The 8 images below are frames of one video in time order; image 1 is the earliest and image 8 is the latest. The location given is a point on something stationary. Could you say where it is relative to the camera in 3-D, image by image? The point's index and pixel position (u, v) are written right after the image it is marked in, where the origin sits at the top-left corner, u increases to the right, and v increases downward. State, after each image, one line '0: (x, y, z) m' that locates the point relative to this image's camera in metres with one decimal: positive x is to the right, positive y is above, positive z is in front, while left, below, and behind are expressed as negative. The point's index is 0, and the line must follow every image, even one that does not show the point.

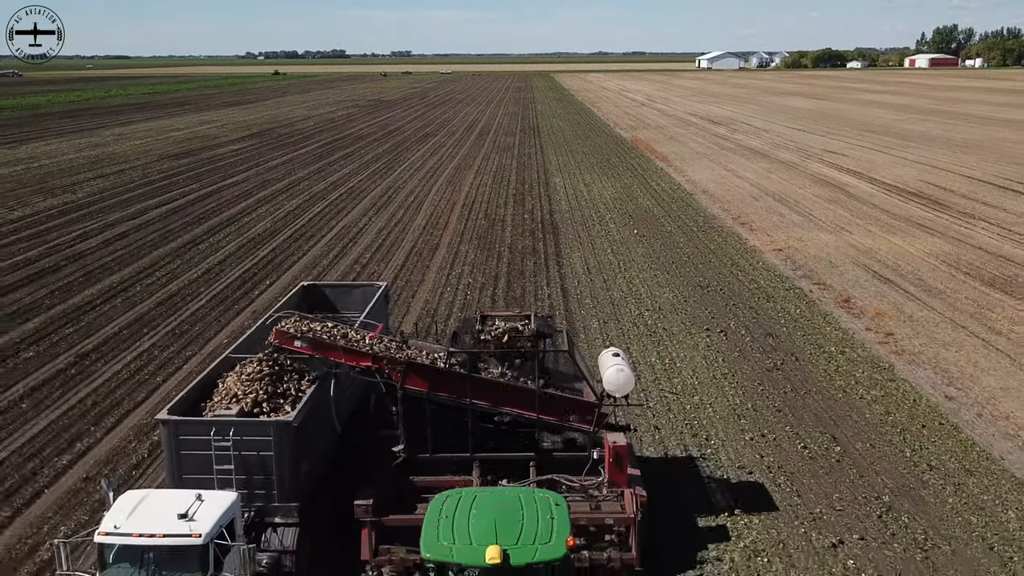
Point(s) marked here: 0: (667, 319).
0: (+2.4, -0.5, +14.0) m
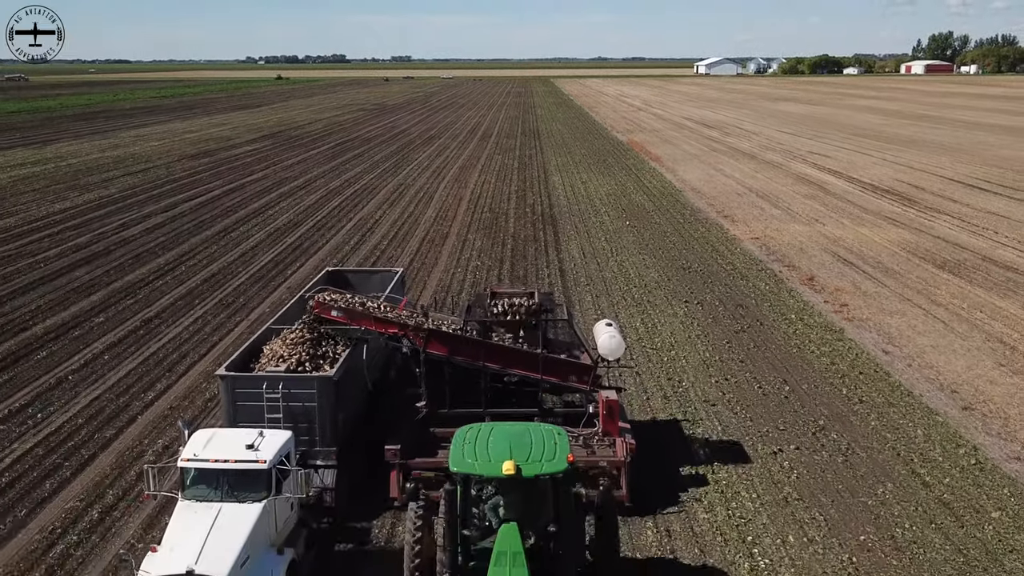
0: (+2.5, -0.1, +16.0) m
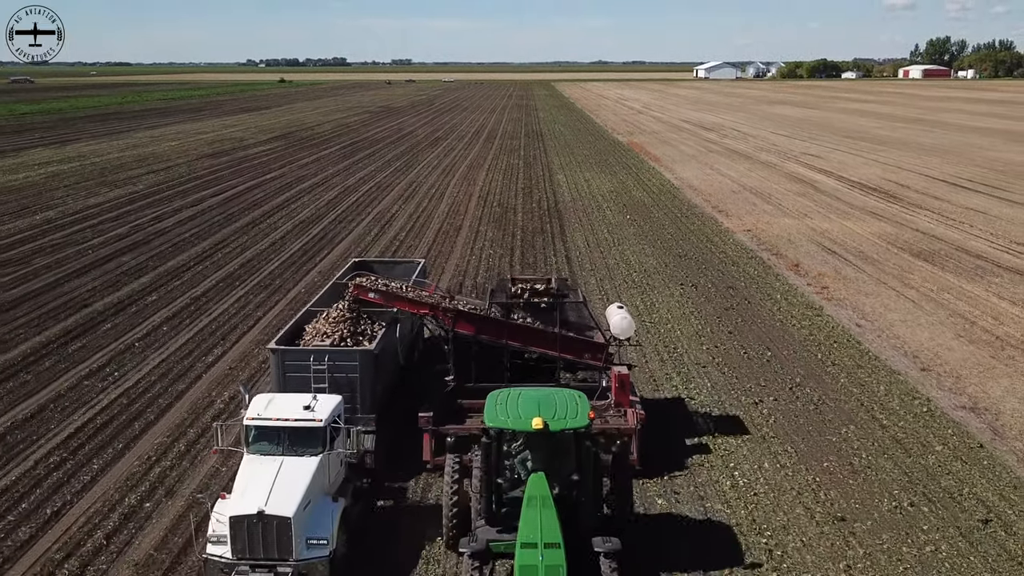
0: (+2.7, +0.2, +17.6) m
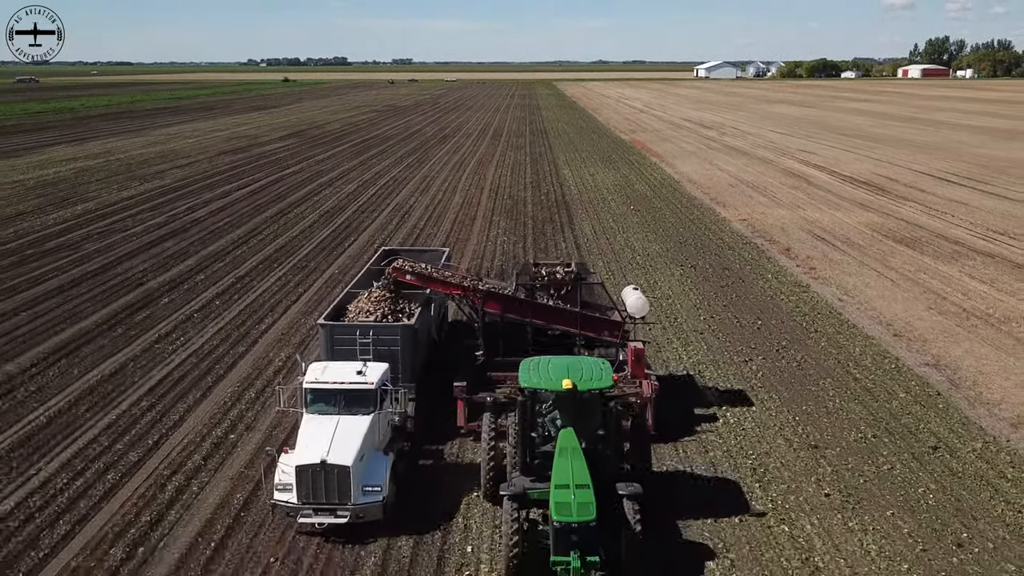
0: (+3.0, +0.6, +19.2) m
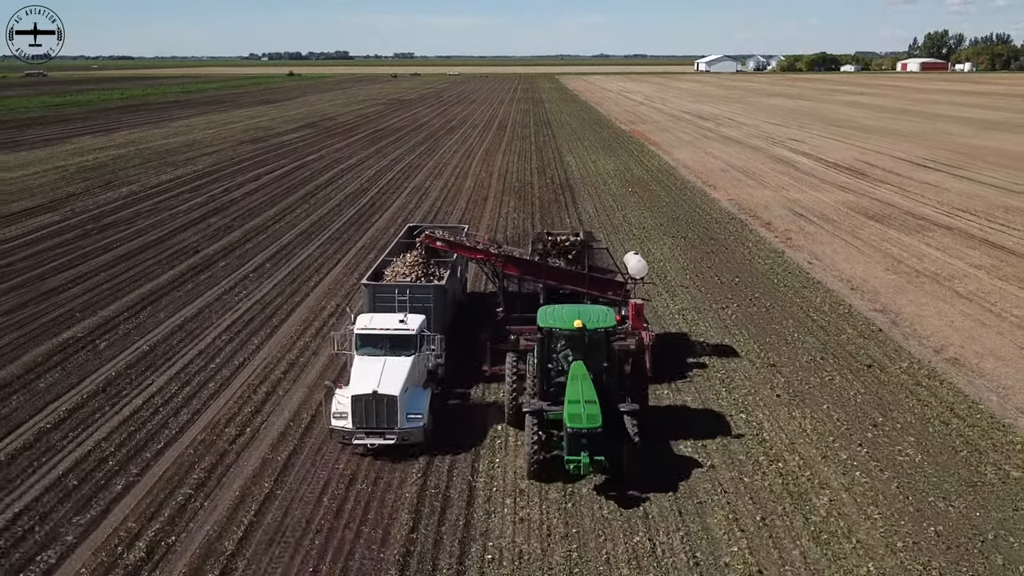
0: (+3.2, +1.3, +21.6) m
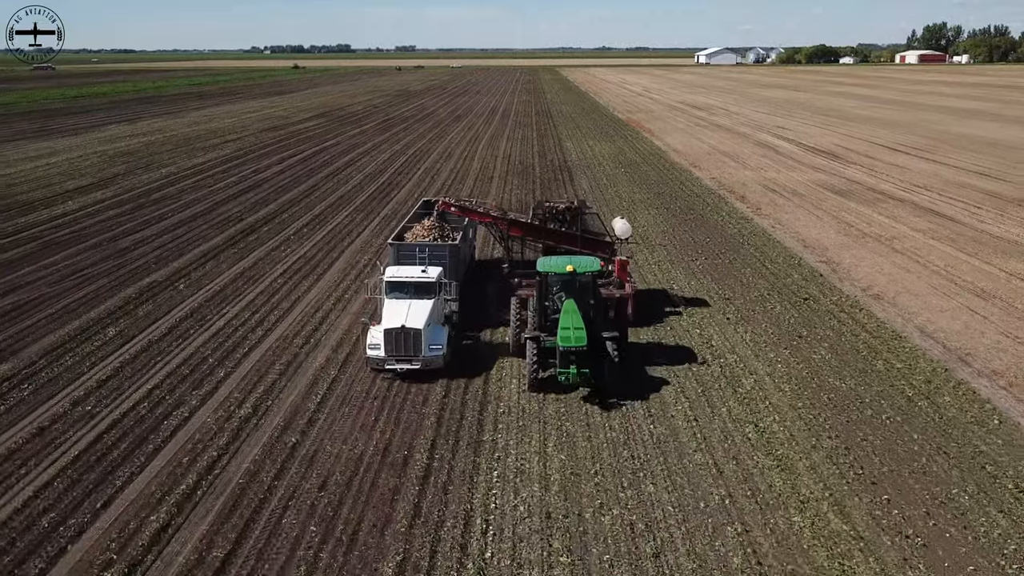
0: (+3.3, +2.2, +24.4) m
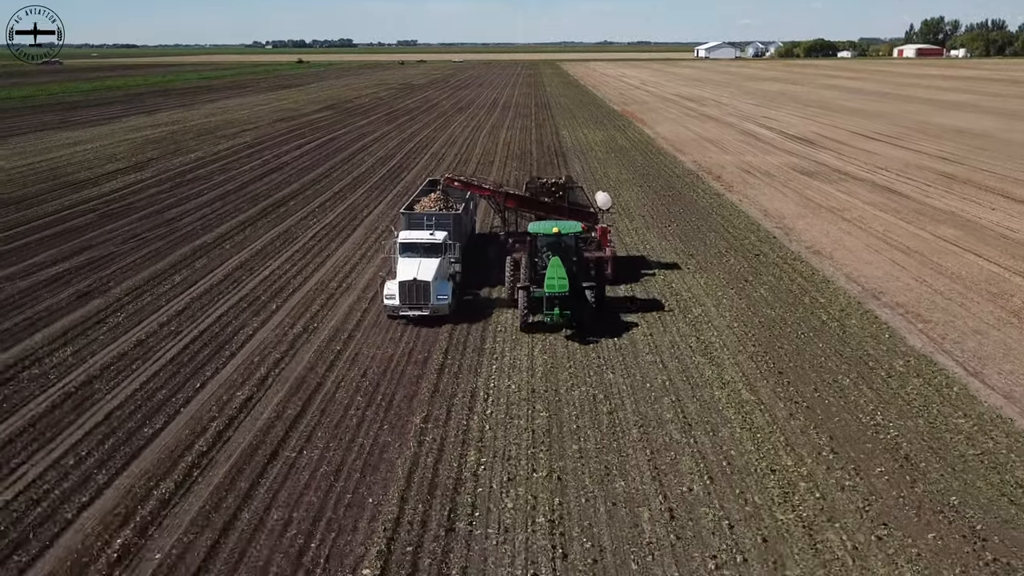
0: (+3.3, +3.1, +27.2) m
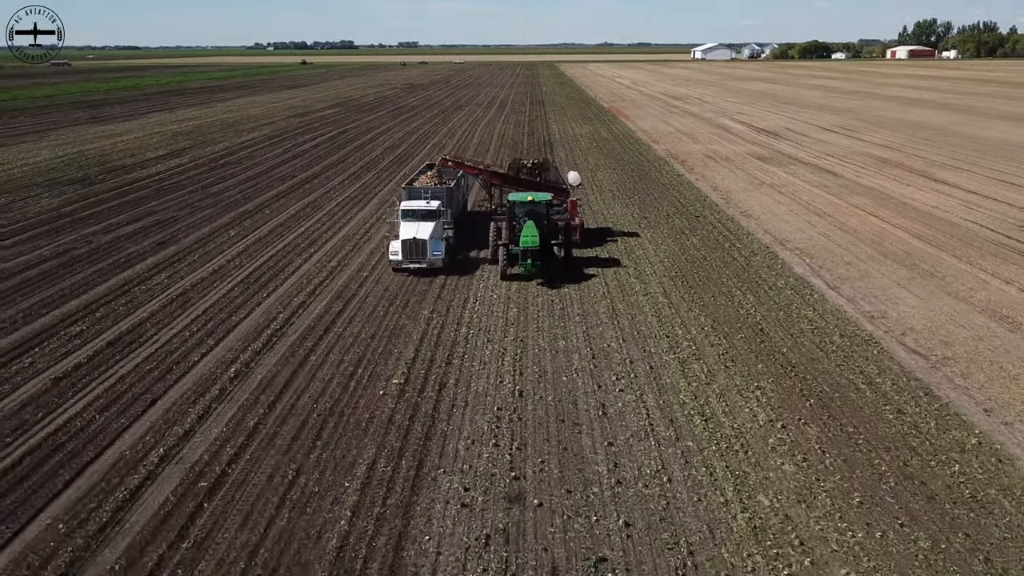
0: (+3.0, +4.1, +31.4) m
